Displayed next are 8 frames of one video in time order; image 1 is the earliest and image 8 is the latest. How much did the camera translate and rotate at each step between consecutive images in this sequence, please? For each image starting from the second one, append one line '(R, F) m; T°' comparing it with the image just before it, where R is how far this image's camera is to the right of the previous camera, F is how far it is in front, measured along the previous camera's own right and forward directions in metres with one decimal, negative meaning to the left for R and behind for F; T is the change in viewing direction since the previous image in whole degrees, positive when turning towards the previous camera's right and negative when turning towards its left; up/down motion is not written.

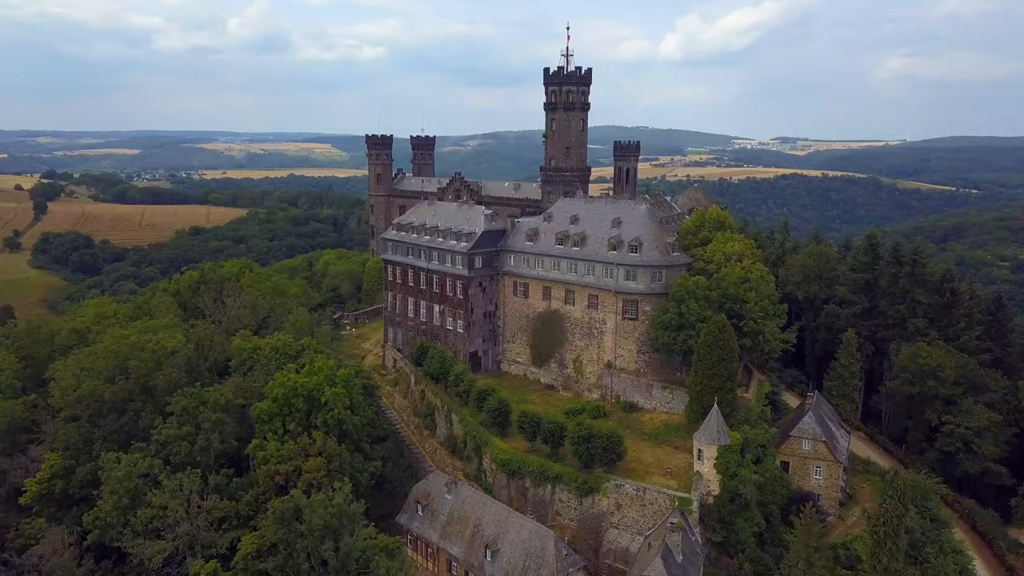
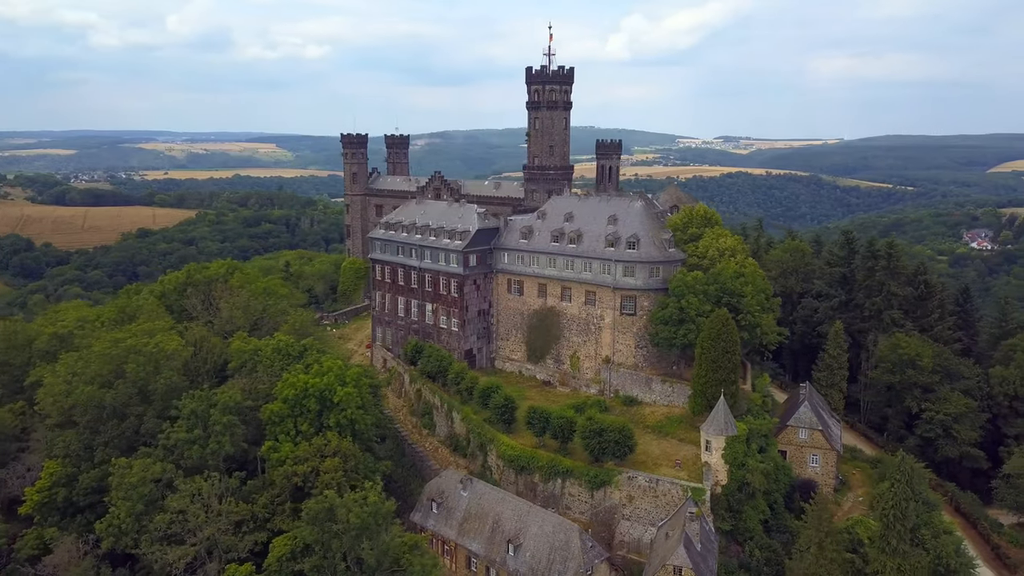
(-2.9, -0.2) m; +4°
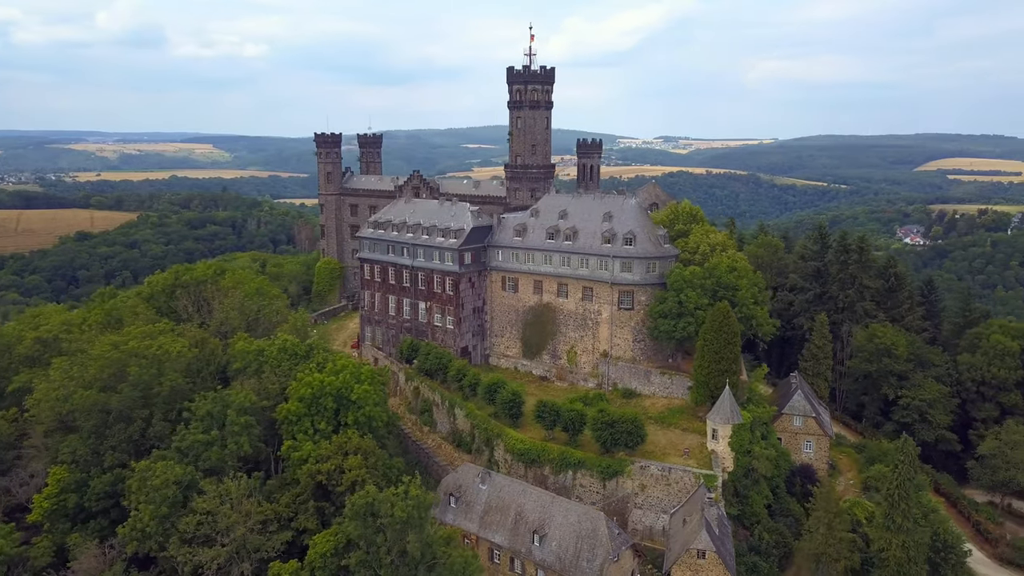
(-3.3, -0.5) m; +4°
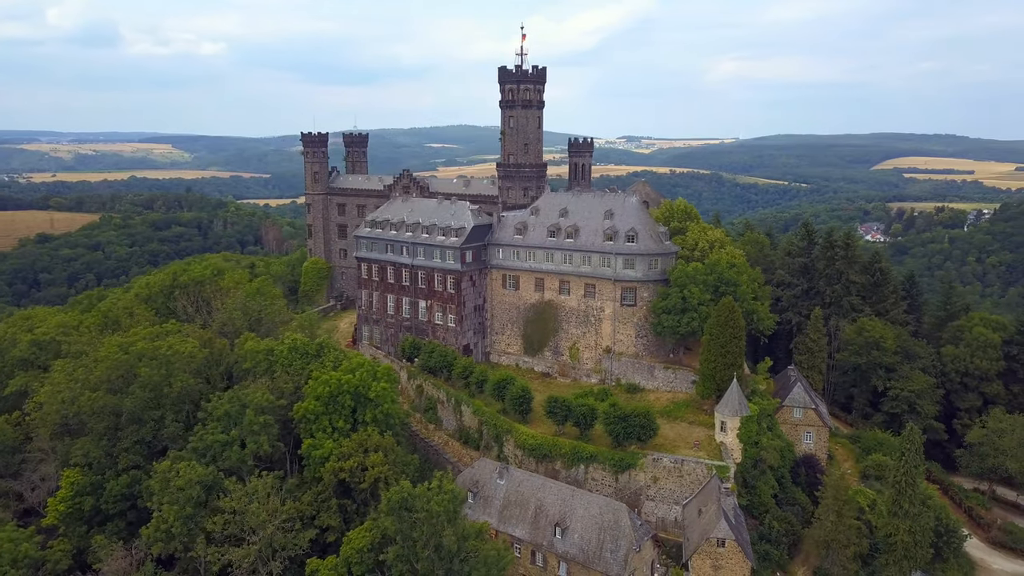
(-2.4, -0.4) m; +2°
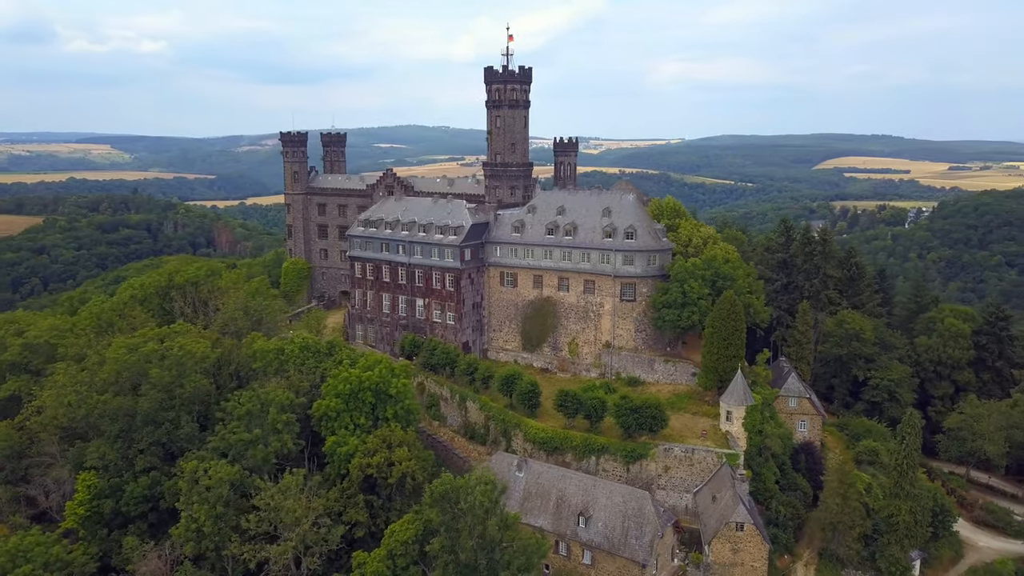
(-3.2, -0.6) m; +4°
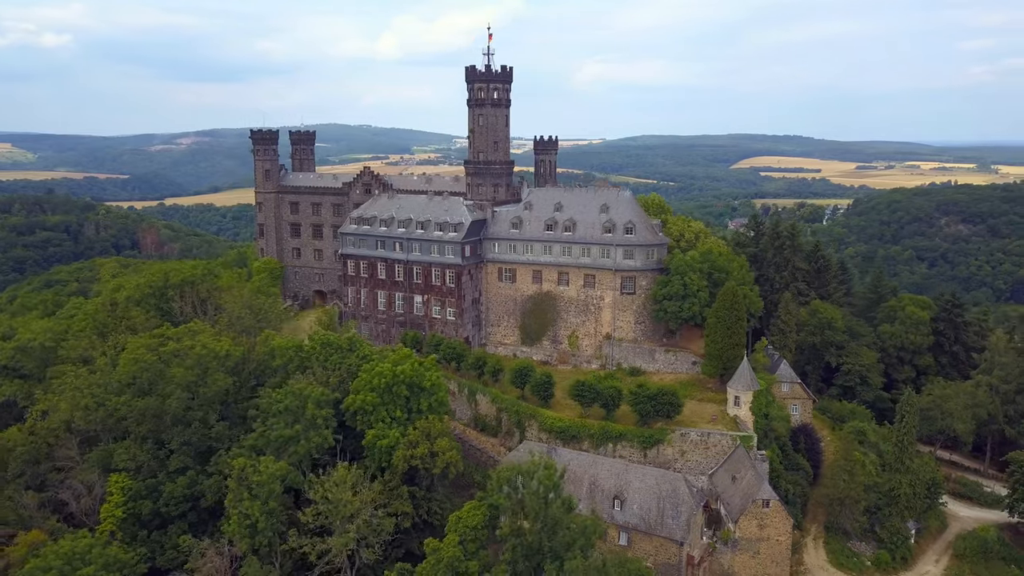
(-5.0, -0.8) m; +5°
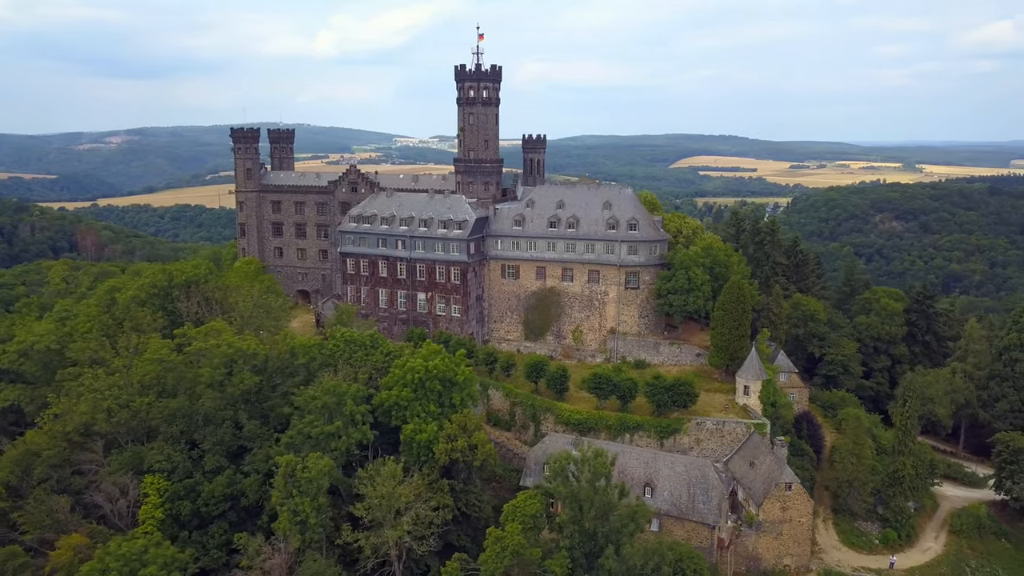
(-4.2, -0.6) m; +4°
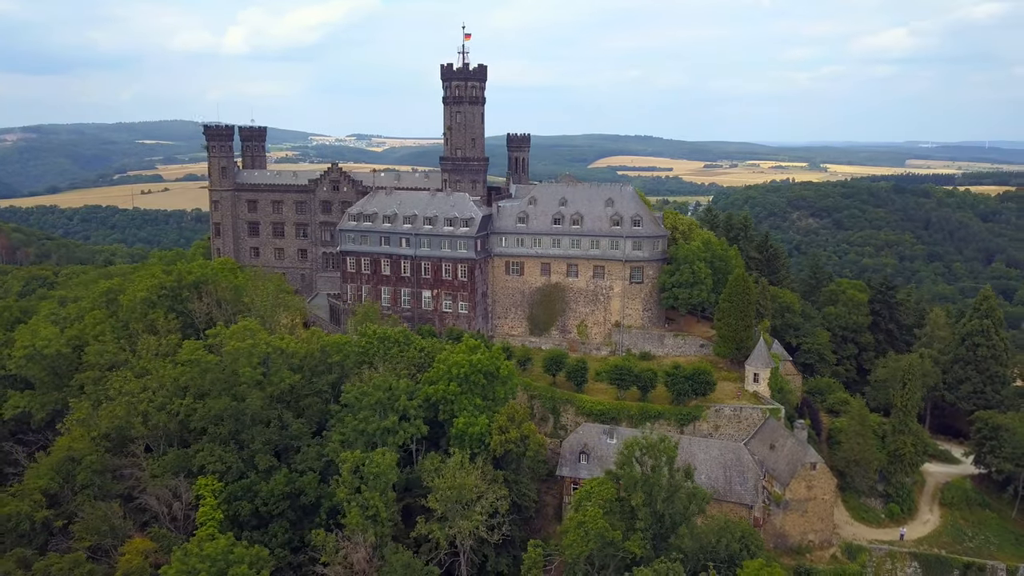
(-5.9, -0.6) m; +6°
